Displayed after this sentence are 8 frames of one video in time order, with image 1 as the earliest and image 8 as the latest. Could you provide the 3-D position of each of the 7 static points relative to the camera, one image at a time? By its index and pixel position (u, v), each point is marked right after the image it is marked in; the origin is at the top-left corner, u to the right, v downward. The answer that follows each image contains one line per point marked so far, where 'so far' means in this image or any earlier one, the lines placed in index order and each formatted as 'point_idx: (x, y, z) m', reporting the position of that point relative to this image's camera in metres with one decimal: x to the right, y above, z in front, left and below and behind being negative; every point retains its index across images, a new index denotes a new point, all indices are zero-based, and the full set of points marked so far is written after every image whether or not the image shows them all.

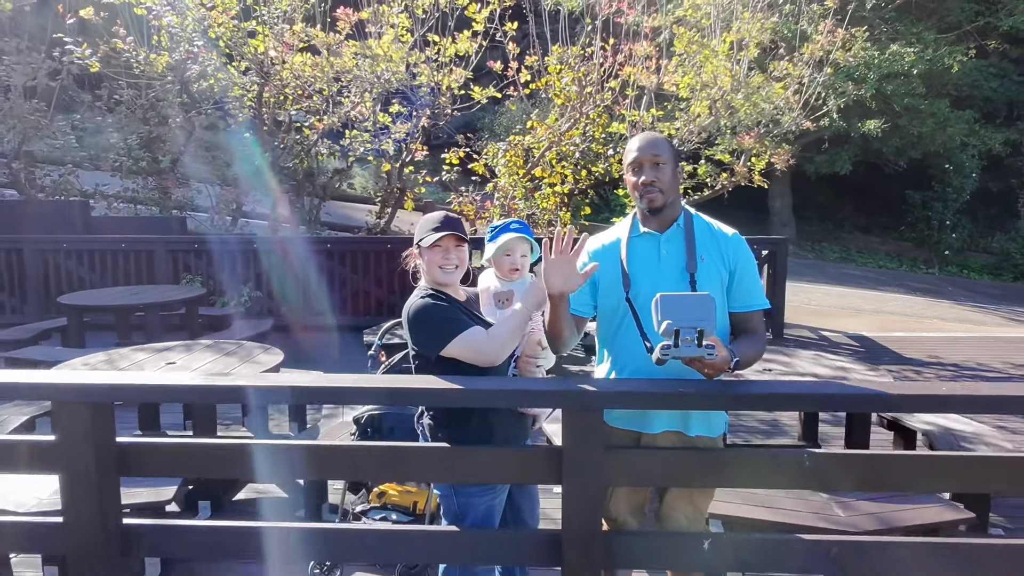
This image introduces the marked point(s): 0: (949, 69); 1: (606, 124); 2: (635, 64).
0: (+4.7, +2.4, +10.4) m
1: (+0.6, +1.0, +5.6) m
2: (+0.8, +1.4, +5.8) m
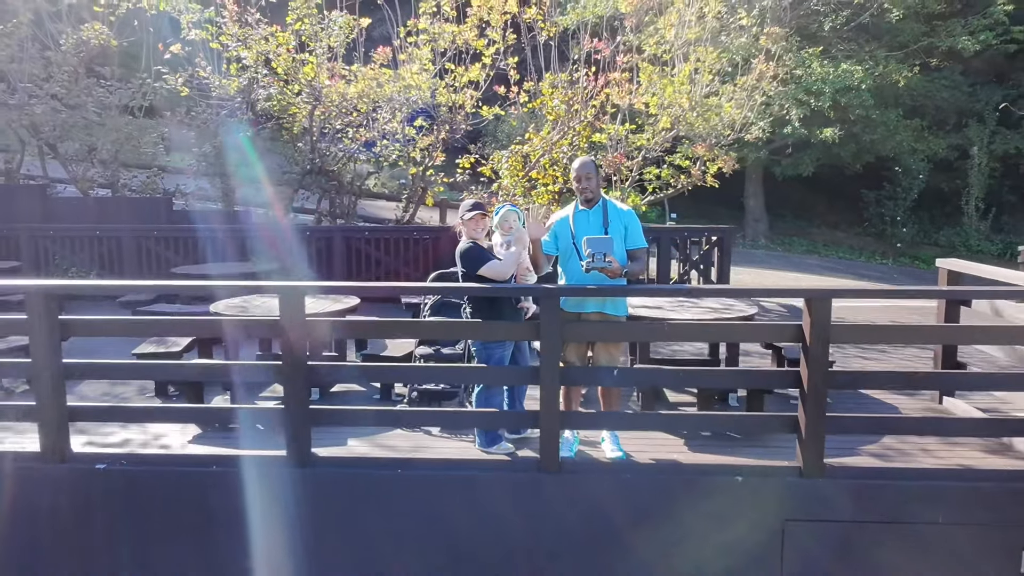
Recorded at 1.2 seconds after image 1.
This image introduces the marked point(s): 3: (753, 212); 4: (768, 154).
0: (+4.8, +2.6, +11.9) m
1: (+0.6, +1.1, +7.0) m
2: (+0.8, +1.5, +7.3) m
3: (+3.4, +1.1, +13.5) m
4: (+3.5, +1.8, +12.9) m
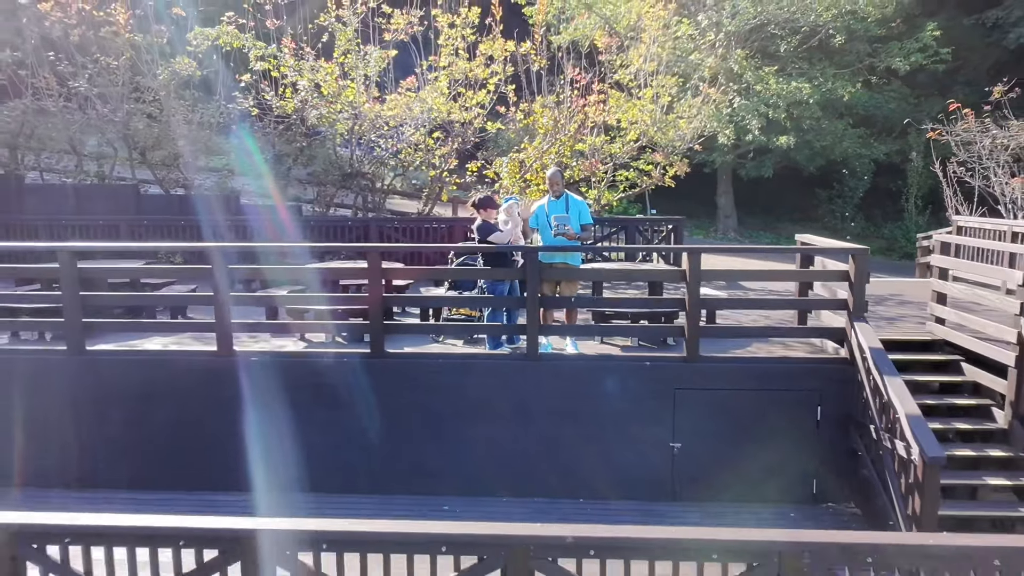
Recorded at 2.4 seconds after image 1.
0: (+4.8, +2.8, +13.7) m
1: (+0.6, +1.3, +8.9) m
2: (+0.8, +1.7, +9.2) m
3: (+3.4, +1.3, +15.4) m
4: (+3.5, +2.0, +14.8) m
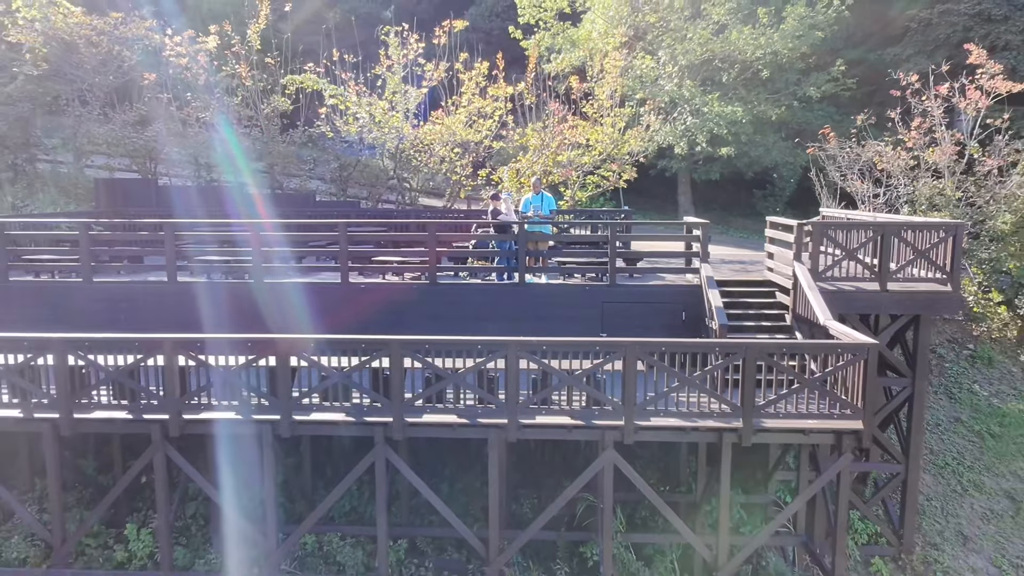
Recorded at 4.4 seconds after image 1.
0: (+4.7, +3.1, +17.4) m
1: (+0.5, +1.7, +12.6) m
2: (+0.7, +2.1, +12.8) m
3: (+3.4, +1.7, +19.1) m
4: (+3.5, +2.4, +18.4) m
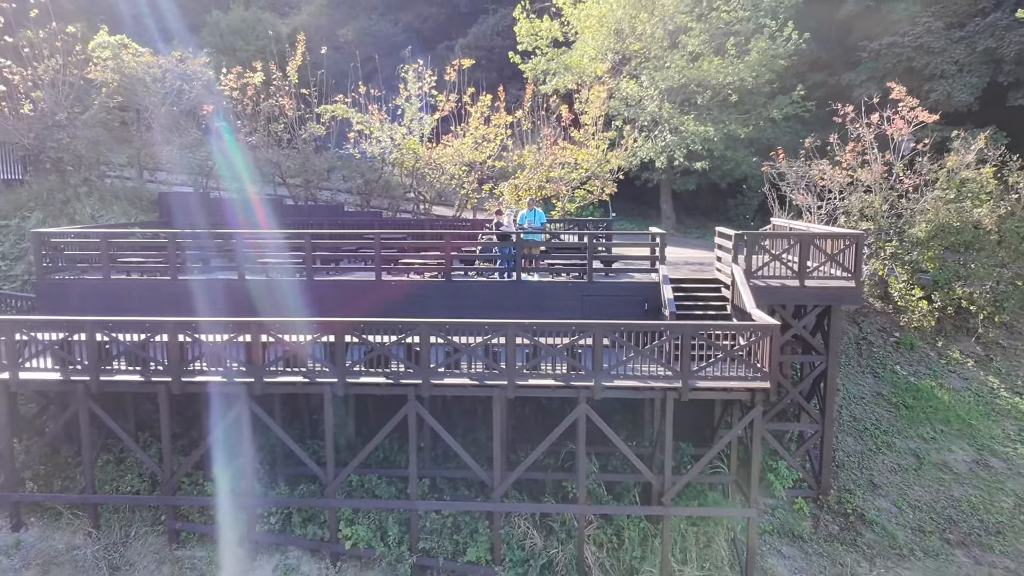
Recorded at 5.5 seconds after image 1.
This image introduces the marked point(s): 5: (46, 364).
0: (+4.7, +3.2, +19.7) m
1: (+0.5, +1.8, +14.9) m
2: (+0.7, +2.1, +15.1) m
3: (+3.4, +1.7, +21.3) m
4: (+3.4, +2.4, +20.7) m
5: (-4.6, -0.8, +9.5) m
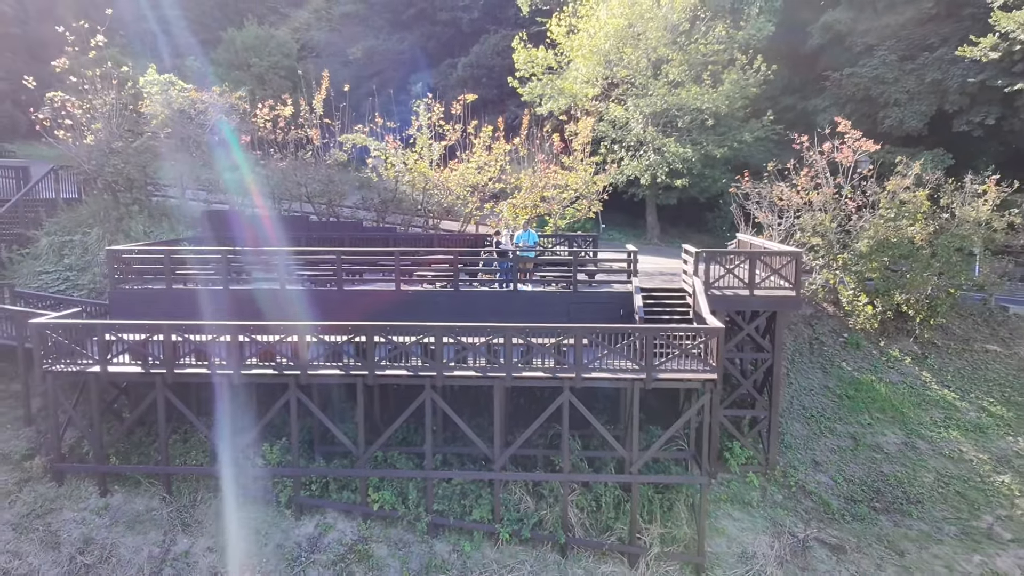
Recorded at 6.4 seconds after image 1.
0: (+4.7, +3.1, +21.8) m
1: (+0.5, +1.6, +17.0) m
2: (+0.7, +2.0, +17.2) m
3: (+3.4, +1.6, +23.4) m
4: (+3.4, +2.3, +22.8) m
5: (-4.6, -0.9, +11.6) m
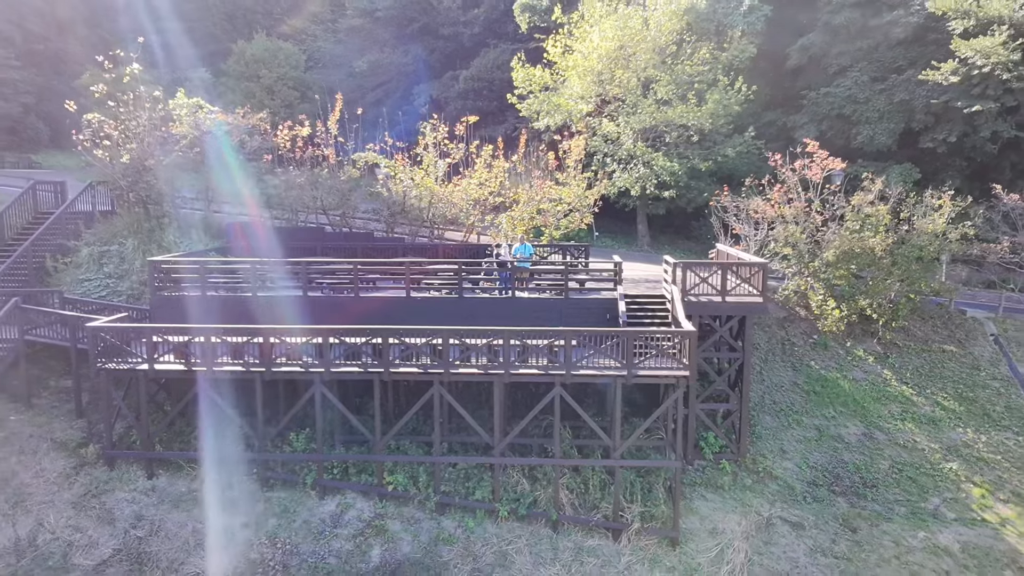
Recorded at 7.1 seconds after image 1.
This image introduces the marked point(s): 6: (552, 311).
0: (+4.7, +3.0, +23.3) m
1: (+0.5, +1.5, +18.5) m
2: (+0.7, +1.9, +18.7) m
3: (+3.4, +1.5, +25.0) m
4: (+3.4, +2.2, +24.3) m
5: (-4.7, -1.0, +13.1) m
6: (+0.6, -0.3, +14.5) m
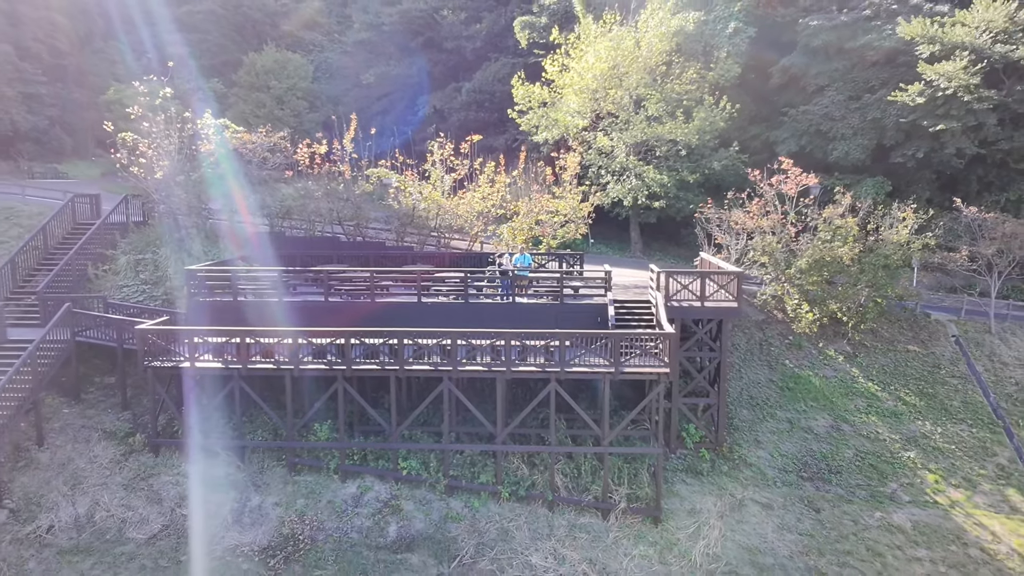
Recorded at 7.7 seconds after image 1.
0: (+4.7, +2.9, +24.9) m
1: (+0.5, +1.4, +20.1) m
2: (+0.7, +1.8, +20.4) m
3: (+3.4, +1.4, +26.6) m
4: (+3.4, +2.1, +25.9) m
5: (-4.7, -1.1, +14.7) m
6: (+0.6, -0.4, +16.1) m
